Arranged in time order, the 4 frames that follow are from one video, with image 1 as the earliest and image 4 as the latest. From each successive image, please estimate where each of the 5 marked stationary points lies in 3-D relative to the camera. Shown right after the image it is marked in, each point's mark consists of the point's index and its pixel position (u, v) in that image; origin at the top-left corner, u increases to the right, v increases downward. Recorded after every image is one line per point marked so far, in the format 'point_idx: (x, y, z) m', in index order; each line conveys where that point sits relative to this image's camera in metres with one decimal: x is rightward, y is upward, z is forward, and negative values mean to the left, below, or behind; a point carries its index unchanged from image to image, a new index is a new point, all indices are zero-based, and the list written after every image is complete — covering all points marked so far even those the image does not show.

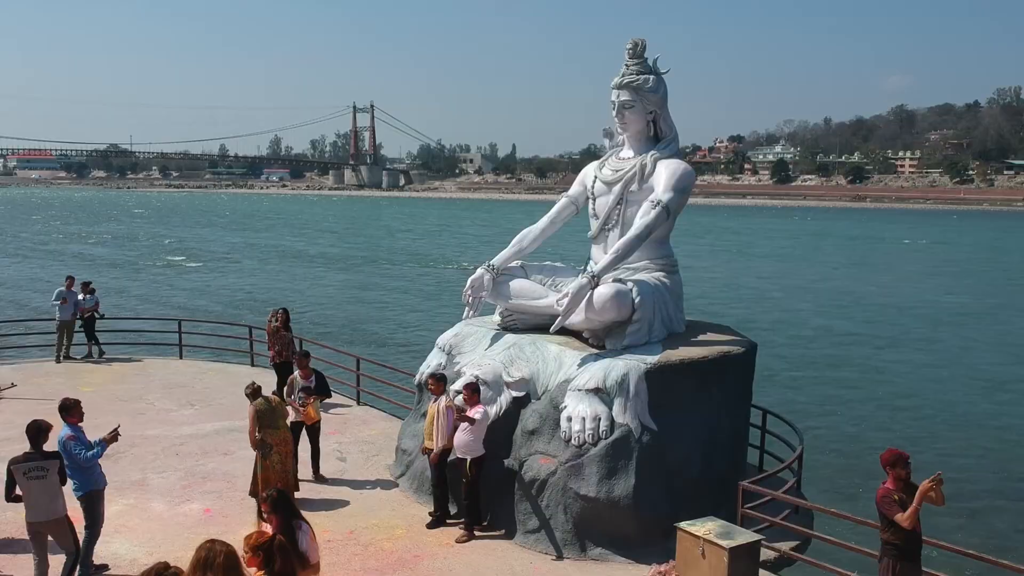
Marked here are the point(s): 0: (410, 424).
0: (-0.6, -0.8, +6.9) m
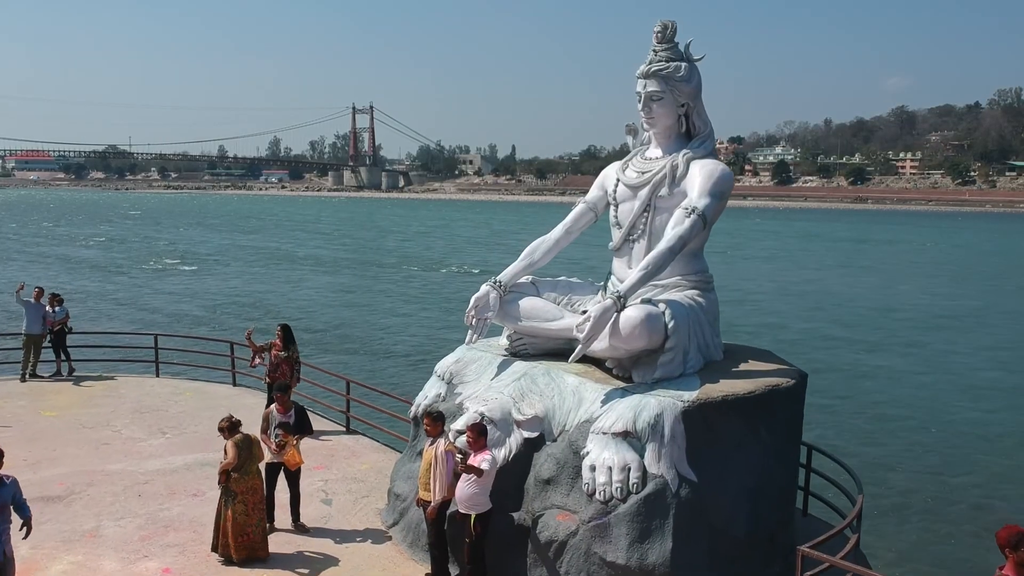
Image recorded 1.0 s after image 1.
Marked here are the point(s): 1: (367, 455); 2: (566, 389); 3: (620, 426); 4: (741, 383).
0: (-0.5, -0.9, +6.0) m
1: (-0.9, -1.0, +7.4) m
2: (+0.2, -0.4, +5.2) m
3: (+0.4, -0.6, +4.8) m
4: (+1.0, -0.4, +5.1) m
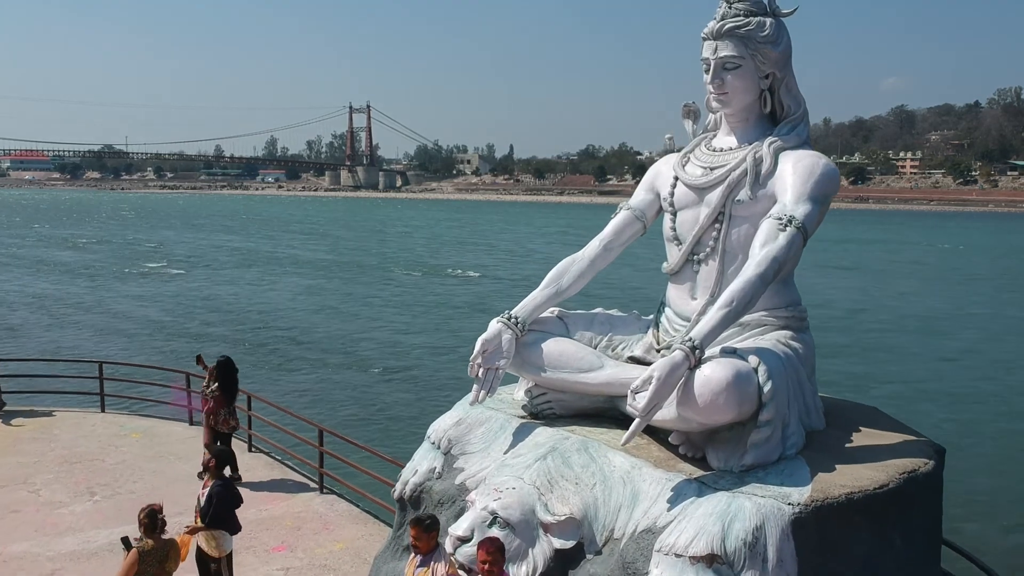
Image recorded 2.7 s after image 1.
0: (-0.5, -1.0, +4.4) m
1: (-0.8, -1.2, +5.8) m
2: (+0.3, -0.6, +3.7) m
3: (+0.5, -0.7, +3.2) m
4: (+1.1, -0.5, +3.6) m
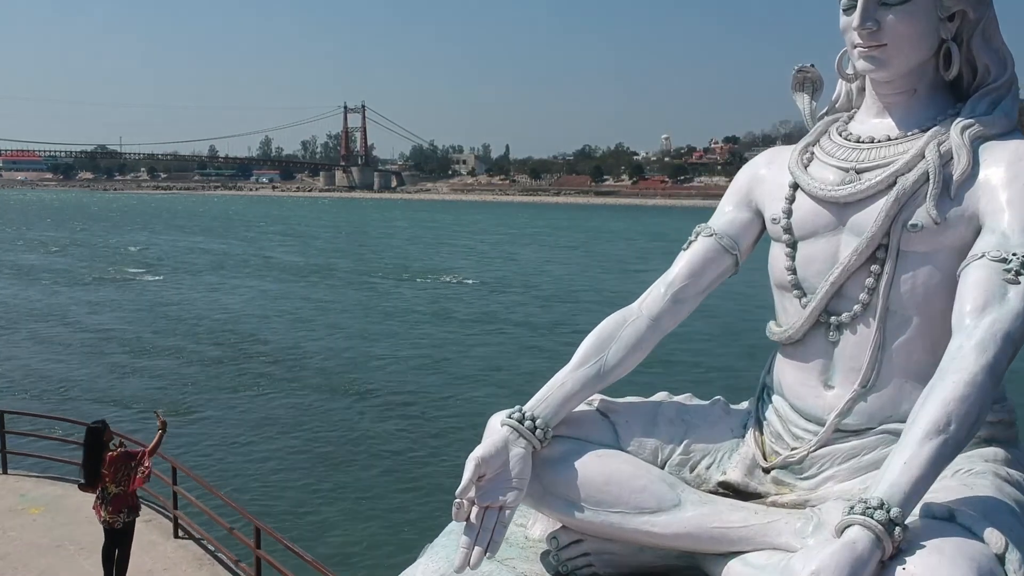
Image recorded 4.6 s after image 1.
0: (-0.4, -1.2, +2.7) m
1: (-0.8, -1.4, +4.1) m
2: (+0.3, -0.8, +2.0) m
3: (+0.5, -0.9, +1.5) m
4: (+1.1, -0.7, +1.9) m
